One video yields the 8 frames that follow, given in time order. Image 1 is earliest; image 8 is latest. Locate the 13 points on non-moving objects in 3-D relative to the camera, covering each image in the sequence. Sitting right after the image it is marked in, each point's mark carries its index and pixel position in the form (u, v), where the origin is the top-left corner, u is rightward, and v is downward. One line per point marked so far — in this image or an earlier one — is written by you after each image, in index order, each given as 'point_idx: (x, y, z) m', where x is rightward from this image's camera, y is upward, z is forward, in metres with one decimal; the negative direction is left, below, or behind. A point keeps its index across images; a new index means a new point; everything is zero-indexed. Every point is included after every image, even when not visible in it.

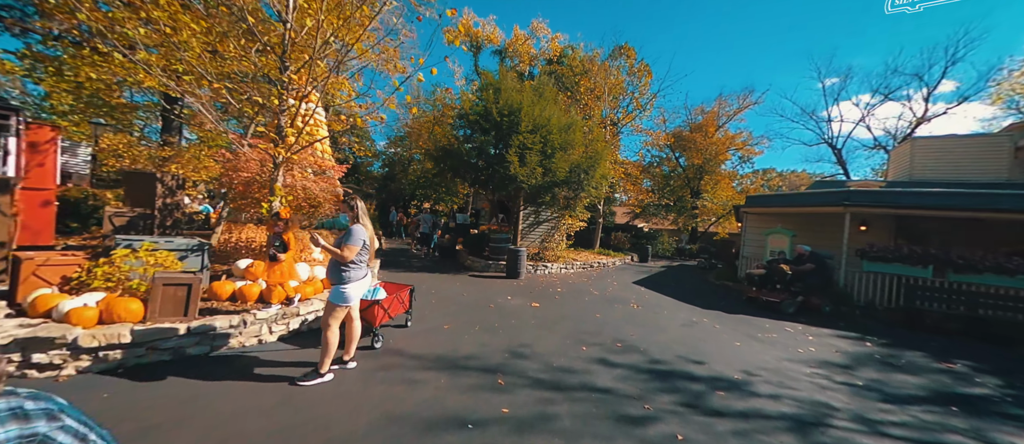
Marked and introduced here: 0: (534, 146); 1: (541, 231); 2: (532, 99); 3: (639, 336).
0: (+0.7, +2.0, +9.7) m
1: (+1.1, -0.4, +13.4) m
2: (+0.6, +3.4, +10.2) m
3: (+1.8, -1.7, +5.2) m
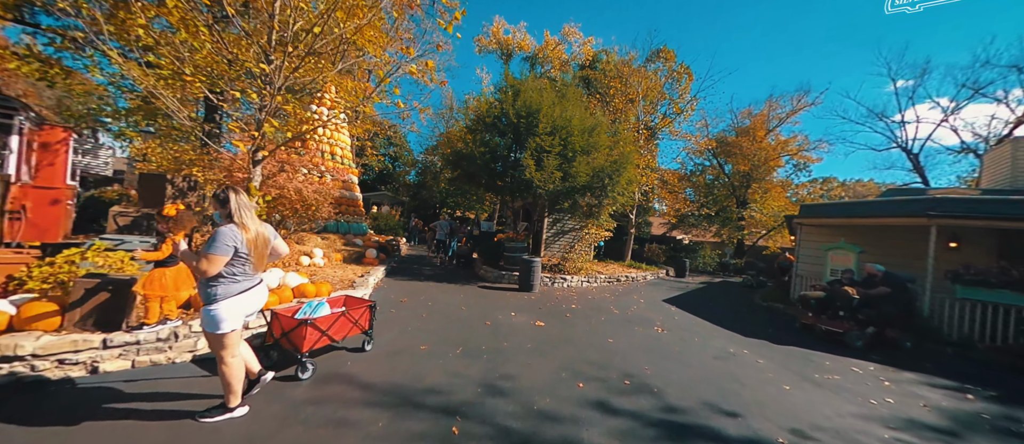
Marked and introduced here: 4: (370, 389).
0: (+1.1, +1.8, +8.9) m
1: (+1.8, -0.7, +12.5) m
2: (+1.1, +3.2, +9.5) m
3: (+1.7, -1.7, +4.2) m
4: (-1.3, -1.5, +3.2) m
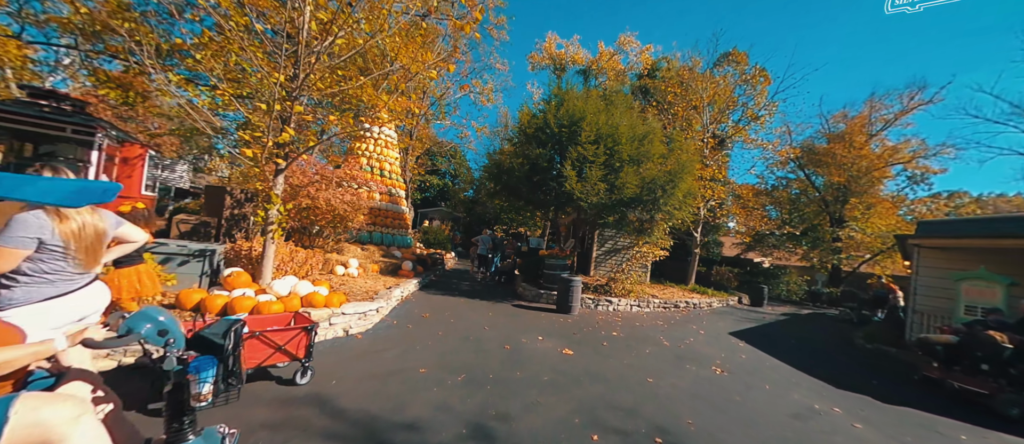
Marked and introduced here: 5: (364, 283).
0: (+2.0, +1.4, +8.2) m
1: (+3.3, -1.2, +11.5) m
2: (+2.1, +2.8, +8.8) m
3: (+1.7, -1.9, +3.3) m
4: (-1.4, -1.5, +2.8) m
5: (-2.9, -1.2, +6.9) m
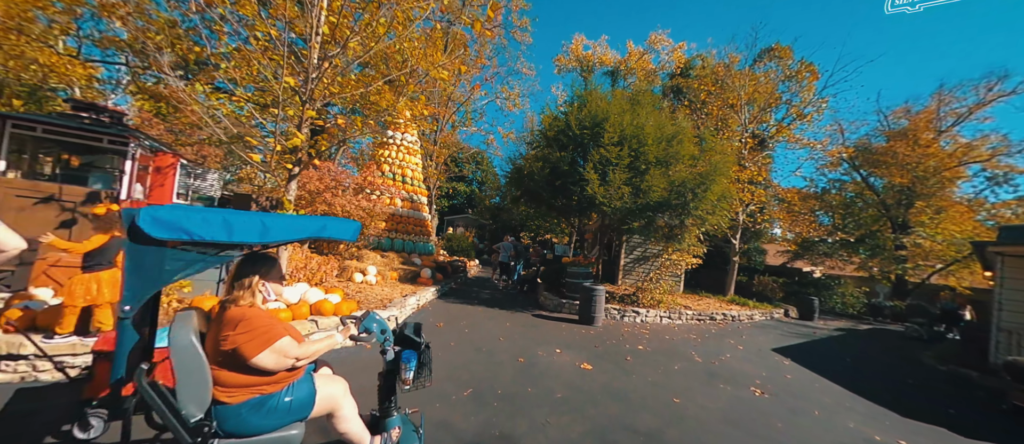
0: (+2.4, +1.3, +7.8) m
1: (+4.0, -1.4, +10.9) m
2: (+2.6, +2.7, +8.4) m
3: (+1.7, -1.9, +2.8) m
4: (-1.4, -1.6, +2.7) m
5: (-2.5, -1.3, +6.8) m
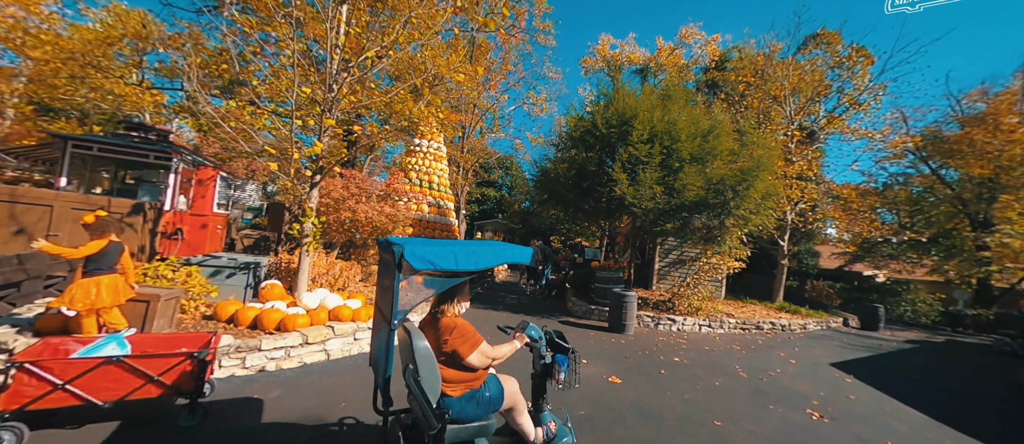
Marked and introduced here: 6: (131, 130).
0: (+2.9, +1.3, +7.3) m
1: (+4.8, -1.4, +10.2) m
2: (+3.1, +2.7, +7.9) m
3: (+1.8, -1.9, +2.4) m
4: (-1.3, -1.6, +2.5) m
5: (-2.0, -1.4, +6.8) m
6: (-7.0, +1.7, +6.6) m
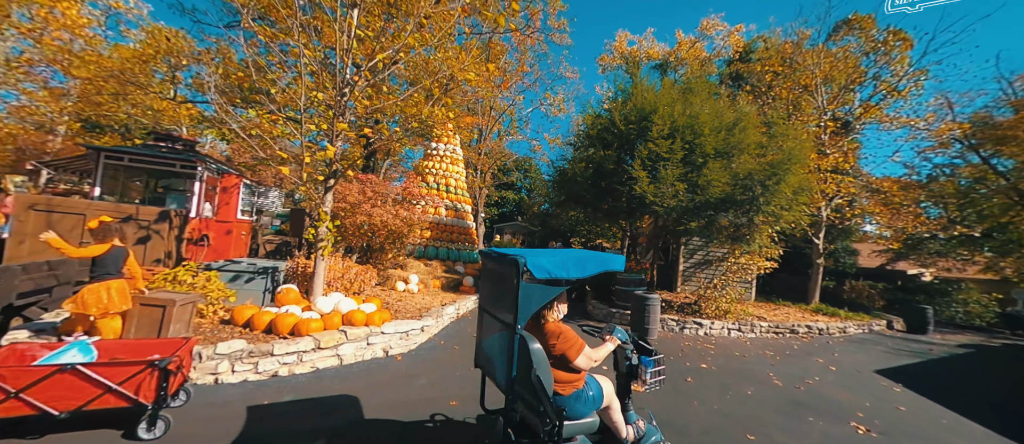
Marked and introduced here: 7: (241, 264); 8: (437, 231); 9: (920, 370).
0: (+3.2, +1.3, +7.0) m
1: (+5.3, -1.4, +9.8) m
2: (+3.4, +2.7, +7.6) m
3: (+1.9, -1.8, +2.2) m
4: (-1.2, -1.6, +2.4) m
5: (-1.7, -1.5, +6.7) m
6: (-6.7, +1.6, +6.9) m
7: (-3.7, -0.6, +5.0) m
8: (-2.1, -0.3, +10.3) m
9: (+6.7, -2.4, +6.0) m
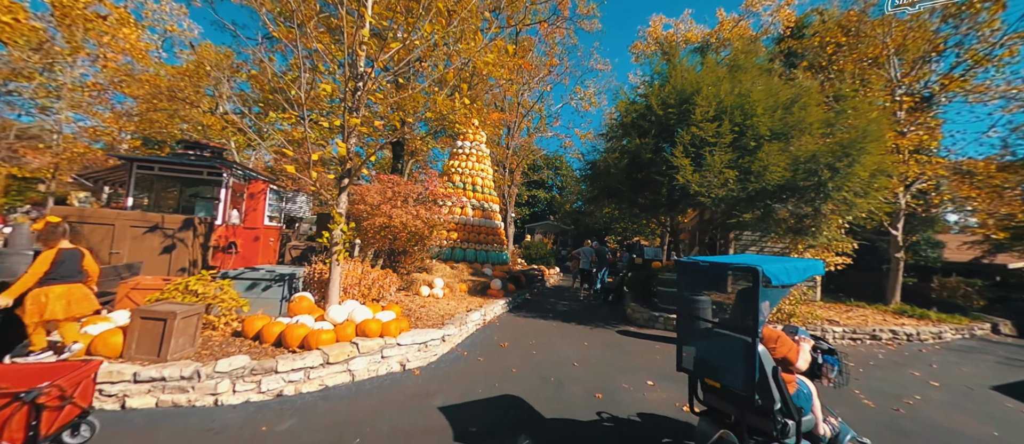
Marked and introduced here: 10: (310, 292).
0: (+3.6, +1.4, +6.2) m
1: (+6.1, -1.2, +8.8) m
2: (+3.9, +2.8, +6.8) m
3: (+2.0, -1.7, +1.5) m
4: (-1.1, -1.6, +2.0) m
5: (-1.2, -1.5, +6.4) m
6: (-6.2, +1.4, +7.0) m
7: (-3.4, -0.7, +4.8) m
8: (-1.3, -0.3, +10.0) m
9: (+7.2, -2.2, +4.8) m
10: (-2.6, -0.9, +4.7) m
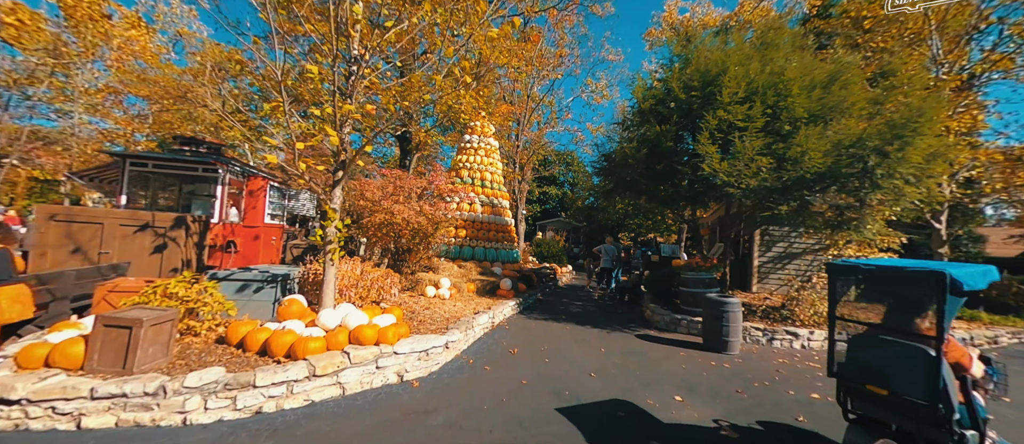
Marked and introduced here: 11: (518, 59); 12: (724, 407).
0: (+3.8, +1.5, +5.7) m
1: (+6.3, -1.1, +8.1) m
2: (+4.0, +2.9, +6.2) m
3: (+2.0, -1.7, +1.0) m
4: (-1.0, -1.6, +1.6) m
5: (-1.0, -1.4, +6.0) m
6: (-6.1, +1.4, +6.7) m
7: (-3.2, -0.6, +4.4) m
8: (-1.0, -0.2, +9.6) m
9: (+7.3, -2.1, +4.2) m
10: (-2.5, -0.9, +4.3) m
11: (+0.2, +4.4, +9.8) m
12: (+2.1, -1.8, +3.6) m
